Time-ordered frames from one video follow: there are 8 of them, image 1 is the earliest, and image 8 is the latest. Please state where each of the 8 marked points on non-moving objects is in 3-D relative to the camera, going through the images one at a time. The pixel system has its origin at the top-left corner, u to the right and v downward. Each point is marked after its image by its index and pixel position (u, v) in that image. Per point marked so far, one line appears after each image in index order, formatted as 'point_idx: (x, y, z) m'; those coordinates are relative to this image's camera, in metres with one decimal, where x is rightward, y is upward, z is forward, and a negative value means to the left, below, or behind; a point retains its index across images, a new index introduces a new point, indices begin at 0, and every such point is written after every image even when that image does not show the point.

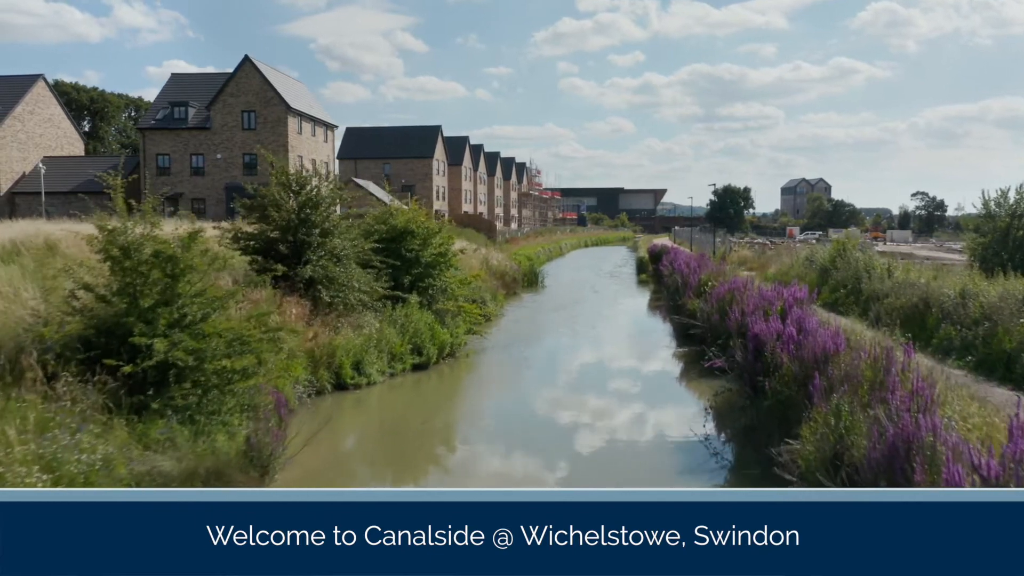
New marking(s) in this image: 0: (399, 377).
0: (-1.5, -1.2, +11.9) m
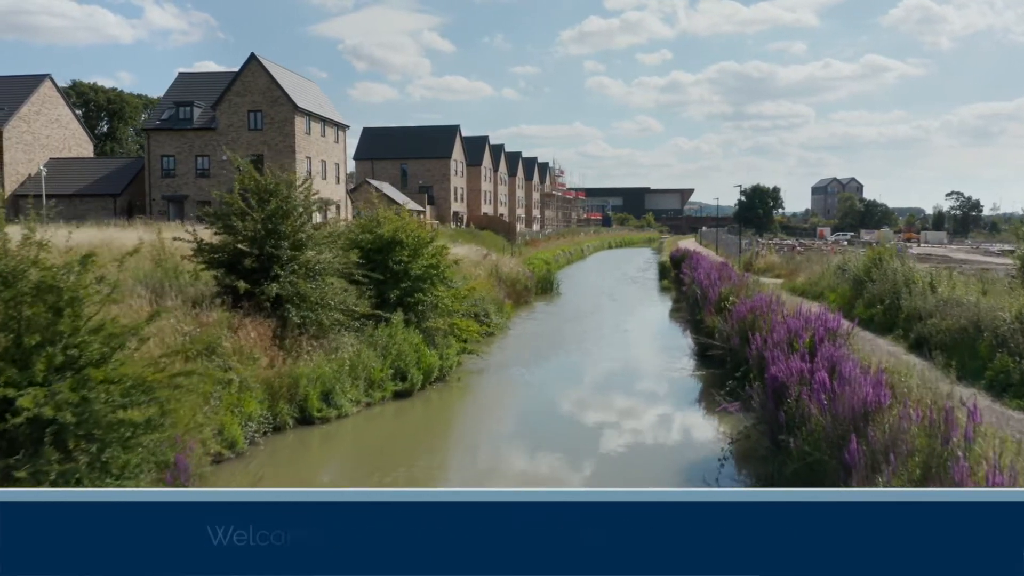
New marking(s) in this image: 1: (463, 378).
0: (-1.6, -1.5, +10.7) m
1: (-0.7, -1.3, +12.9) m
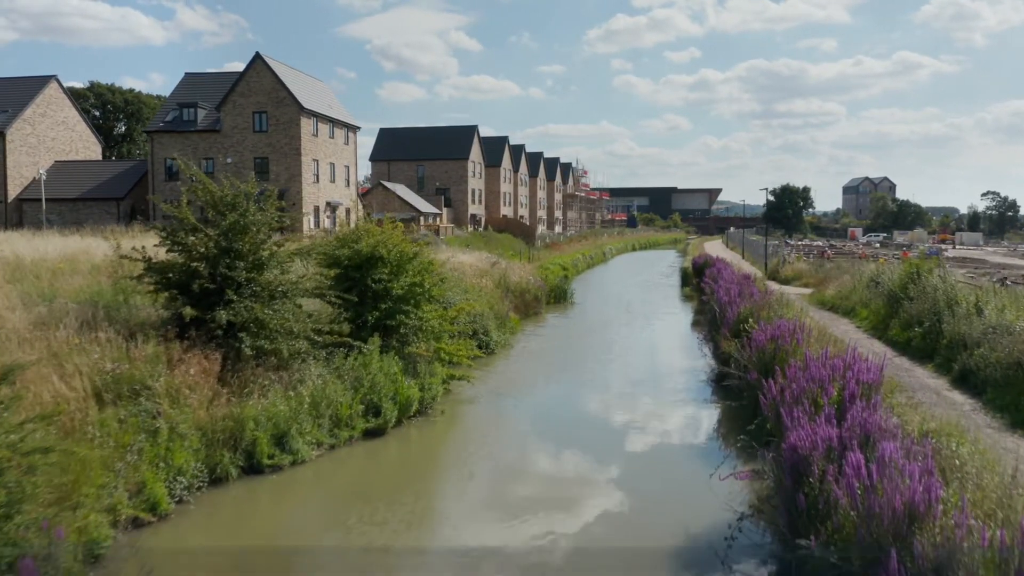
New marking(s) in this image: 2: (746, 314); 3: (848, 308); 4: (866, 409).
0: (-1.8, -1.7, +9.4) m
1: (-0.8, -1.6, +11.6) m
2: (+3.5, -0.4, +12.9) m
3: (+6.7, -0.4, +17.5) m
4: (+2.3, -0.8, +5.6) m
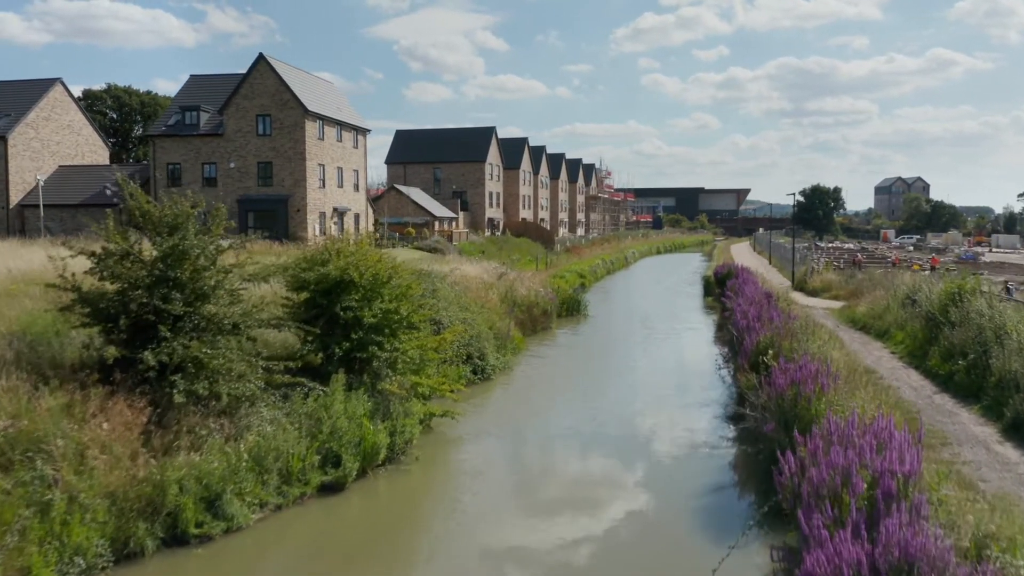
0: (-2.1, -2.1, +8.2) m
1: (-0.9, -1.9, +10.4) m
2: (+3.3, -0.8, +11.5) m
3: (+6.7, -0.7, +16.0) m
4: (+1.9, -1.1, +4.2) m
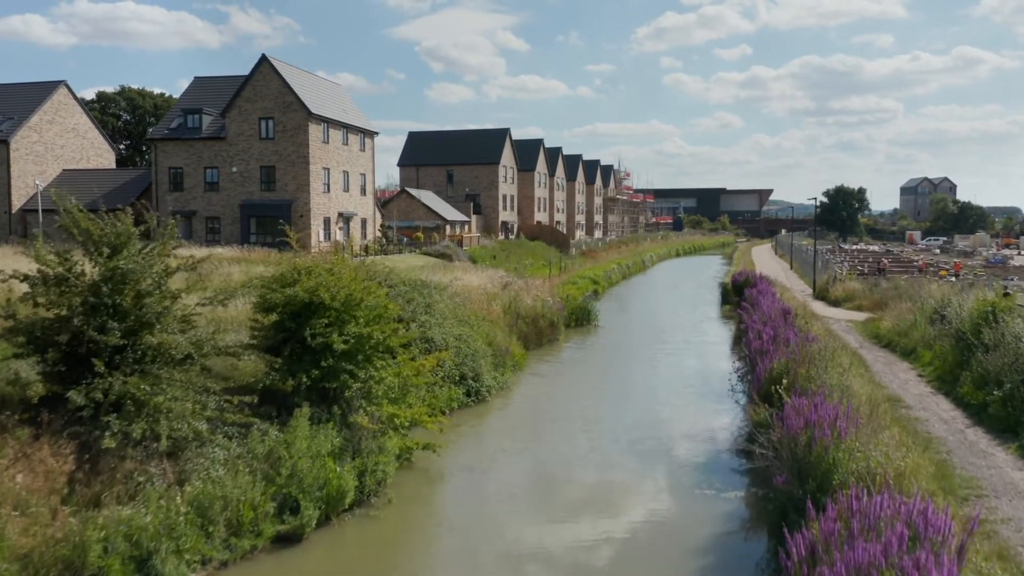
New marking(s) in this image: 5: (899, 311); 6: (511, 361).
0: (-2.3, -2.3, +7.3) m
1: (-1.1, -2.2, +9.5) m
2: (+3.2, -1.0, +10.5) m
3: (+6.7, -1.0, +14.9) m
4: (+1.6, -1.4, +3.3) m
5: (+8.0, -0.5, +18.1) m
6: (0.0, -1.4, +16.4) m
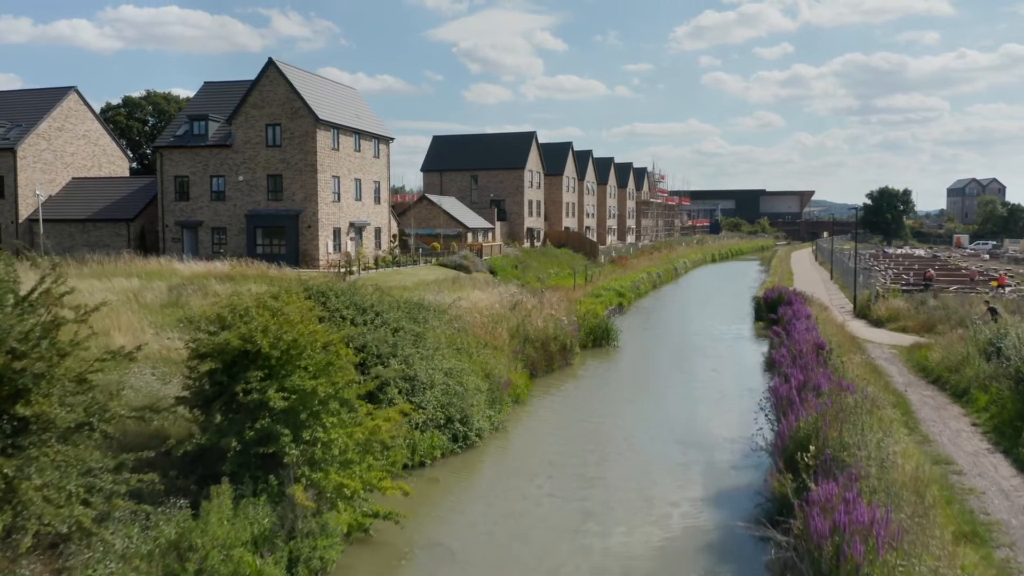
0: (-2.6, -2.7, +5.9) m
1: (-1.4, -2.6, +8.0) m
2: (+3.0, -1.5, +8.8) m
3: (+6.6, -1.4, +13.1) m
4: (+1.1, -1.8, +1.7) m
5: (+8.1, -0.9, +16.2) m
6: (0.0, -1.8, +14.9) m
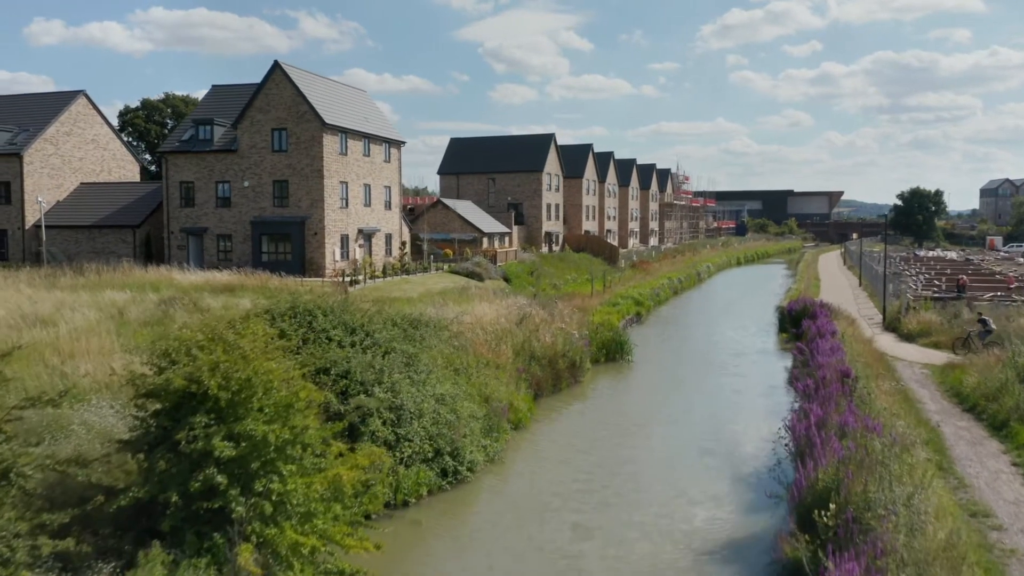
0: (-2.9, -3.0, +5.0) m
1: (-1.6, -2.9, +7.1) m
2: (+2.8, -1.7, +7.8) m
3: (+6.6, -1.7, +12.0) m
4: (+0.7, -2.1, +0.7) m
5: (+8.1, -1.2, +15.1) m
6: (0.0, -2.1, +14.0) m
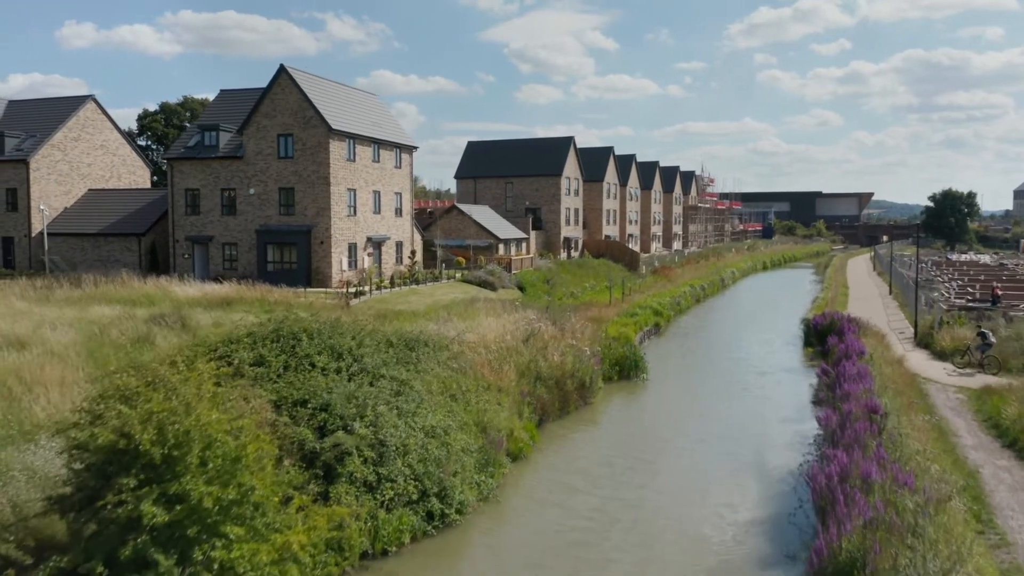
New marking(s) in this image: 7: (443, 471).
0: (-3.2, -3.3, +4.2) m
1: (-1.8, -3.2, +6.2) m
2: (+2.6, -2.1, +6.8) m
3: (+6.5, -2.1, +10.8) m
4: (+0.3, -2.4, -0.2) m
5: (+8.1, -1.6, +13.9) m
6: (0.0, -2.4, +13.0) m
7: (-0.8, -2.2, +10.7) m
